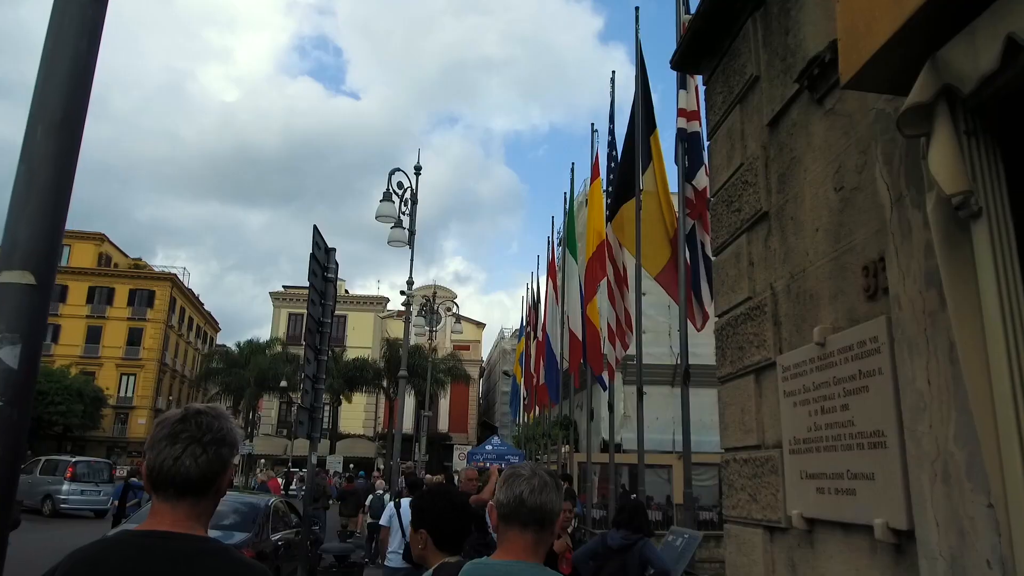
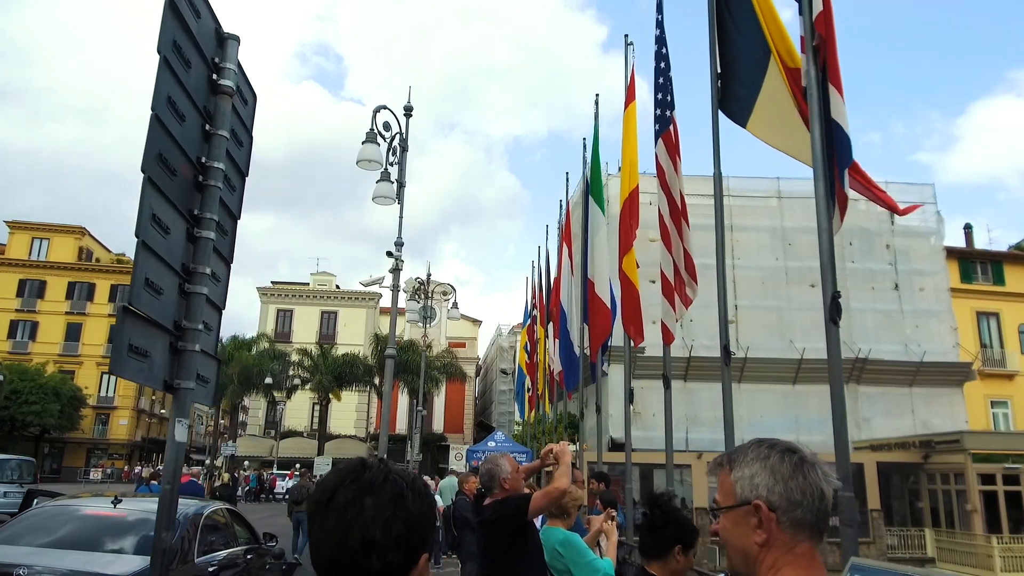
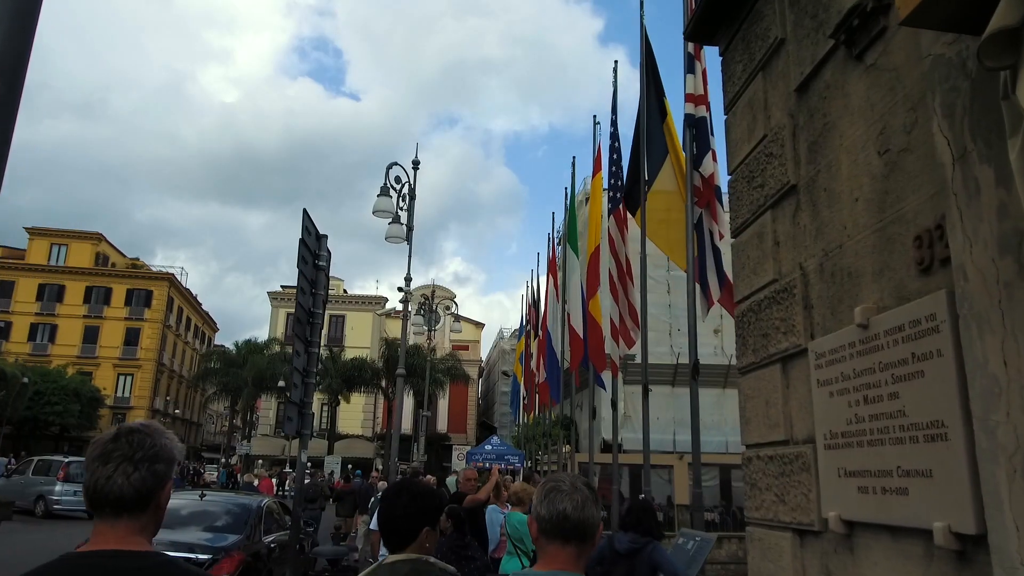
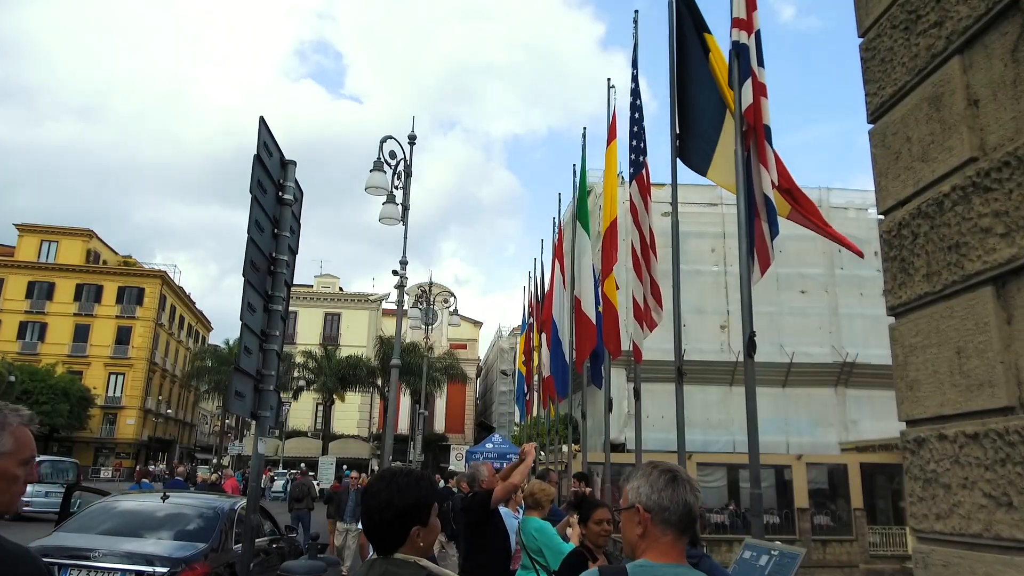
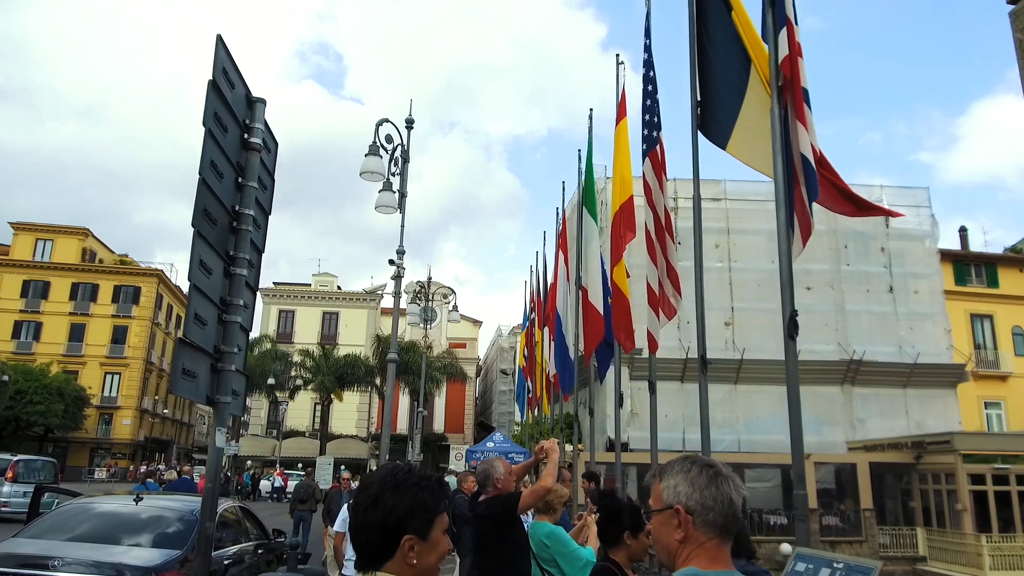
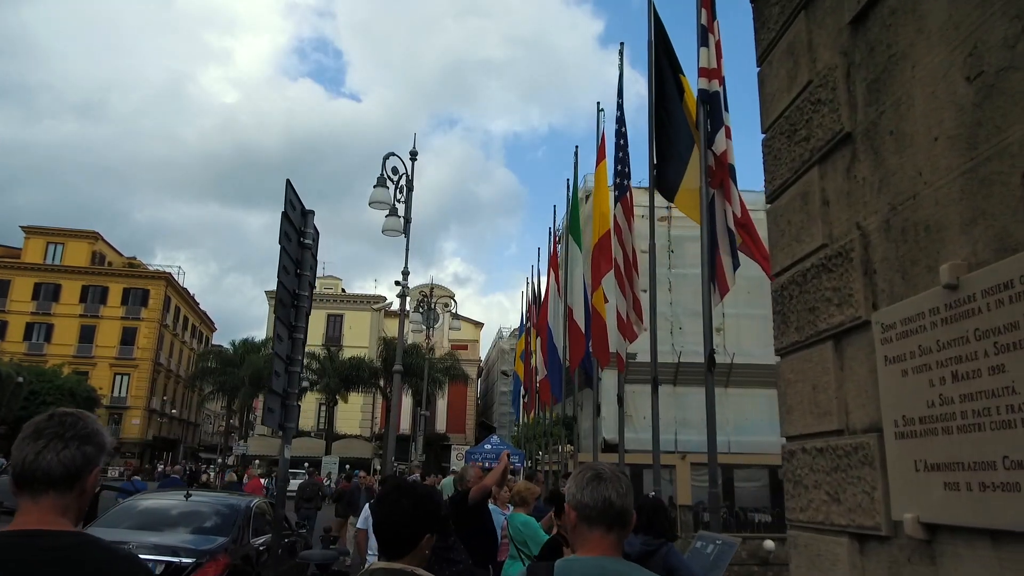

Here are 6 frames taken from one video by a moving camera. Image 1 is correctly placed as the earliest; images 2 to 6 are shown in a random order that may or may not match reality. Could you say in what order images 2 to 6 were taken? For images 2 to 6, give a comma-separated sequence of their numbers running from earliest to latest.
3, 6, 4, 5, 2
